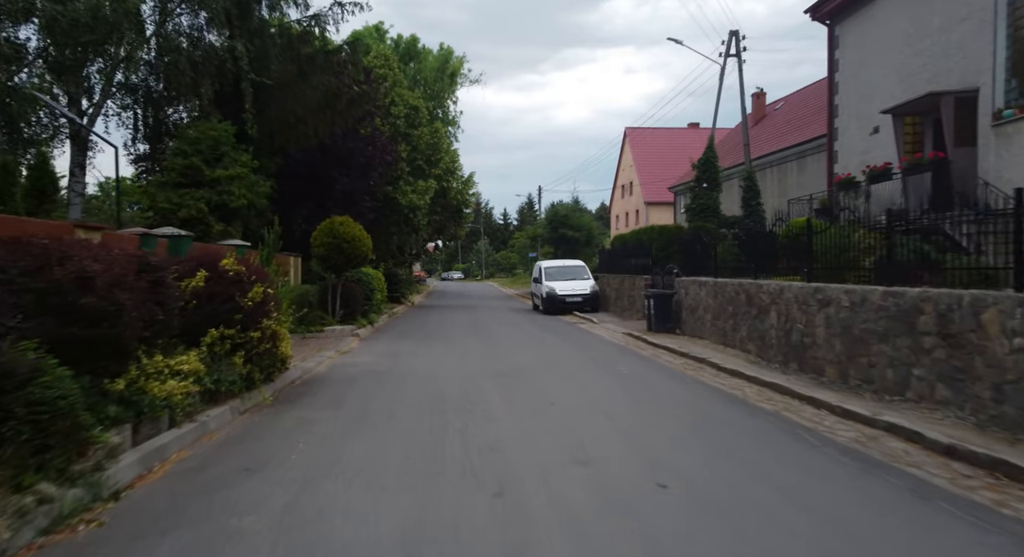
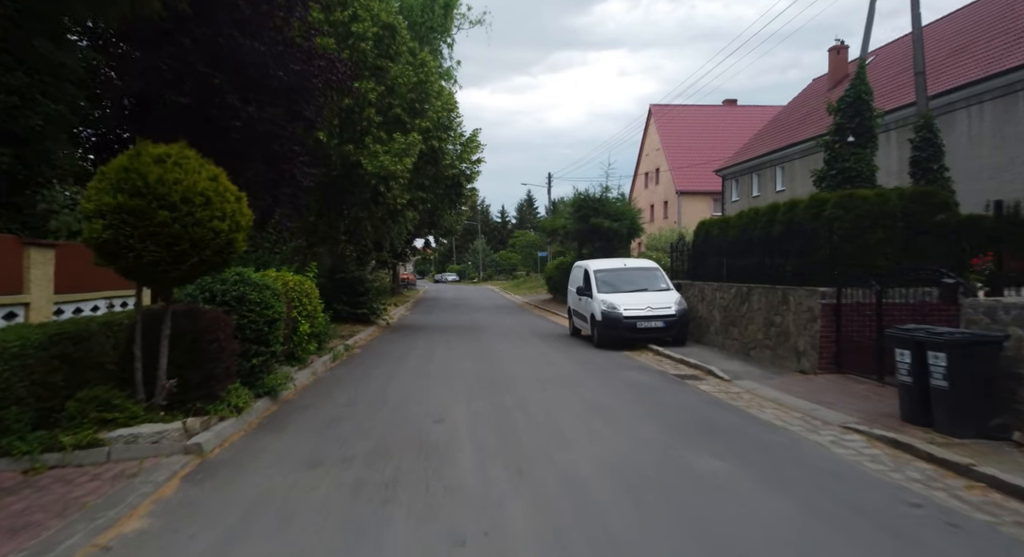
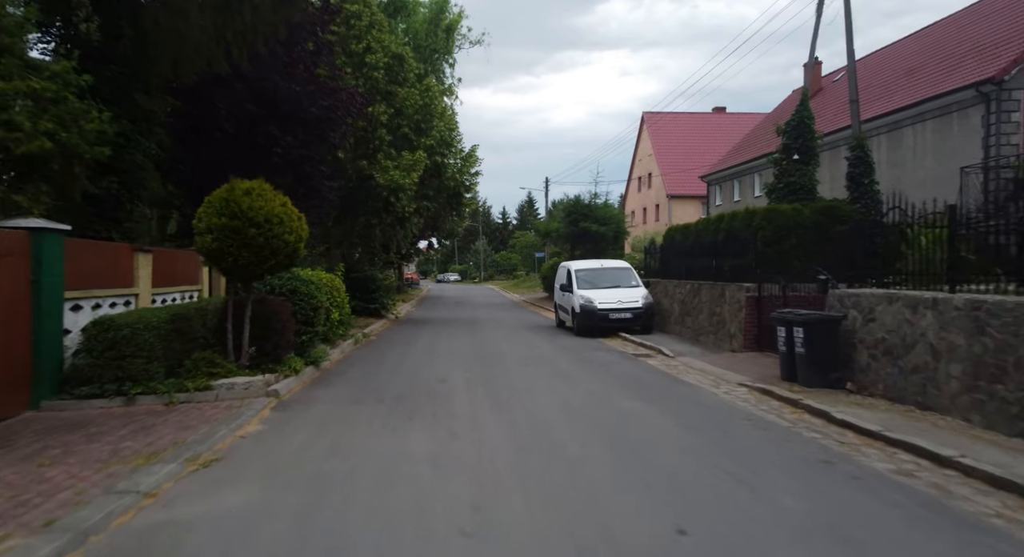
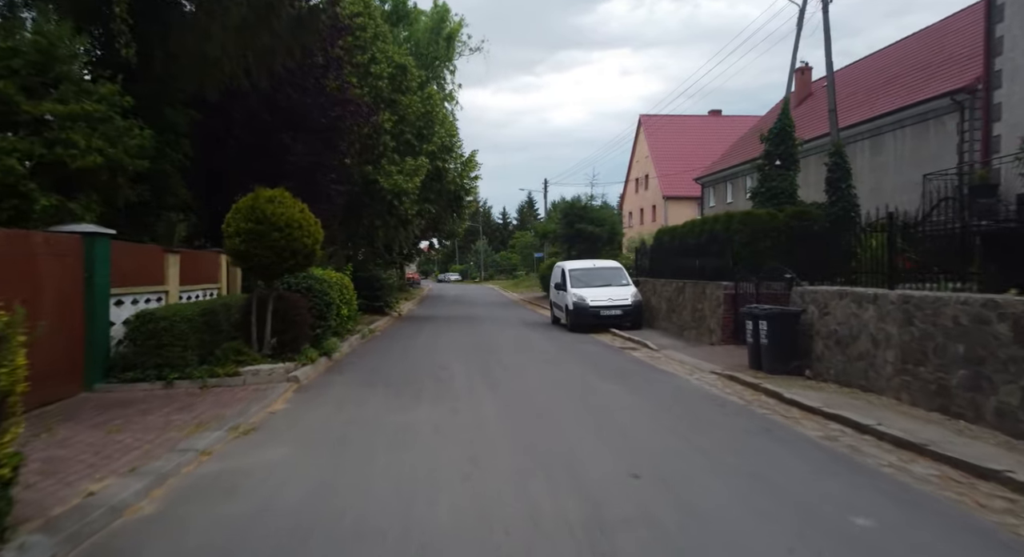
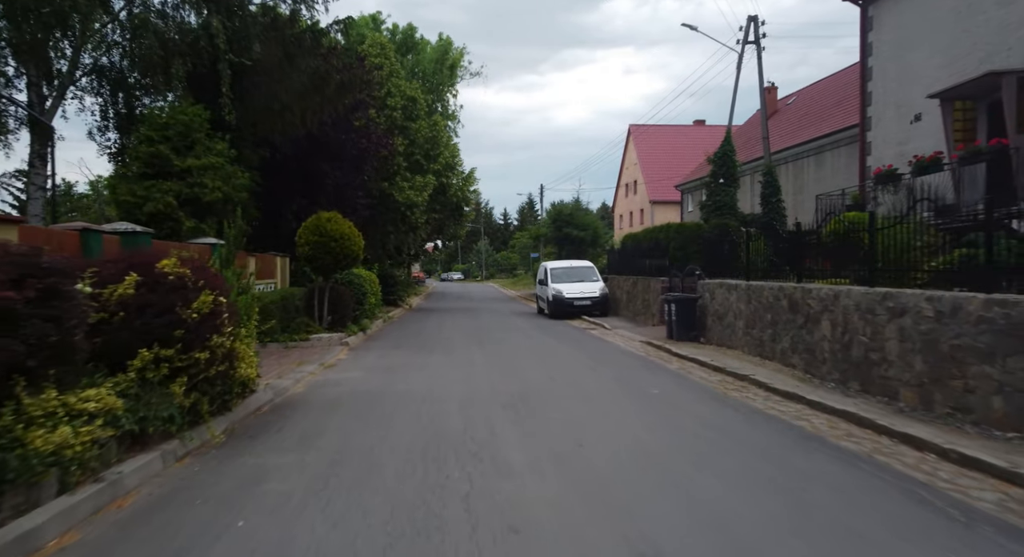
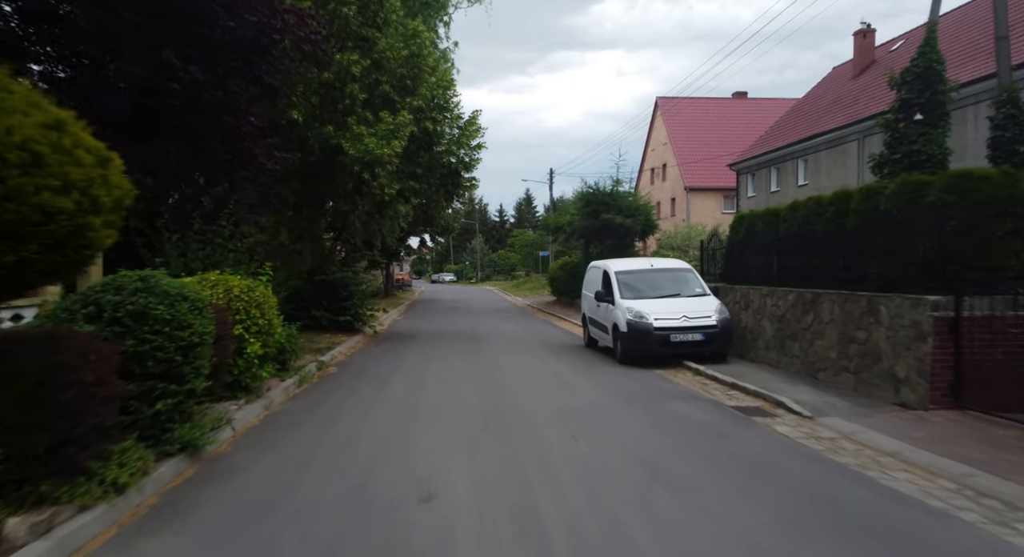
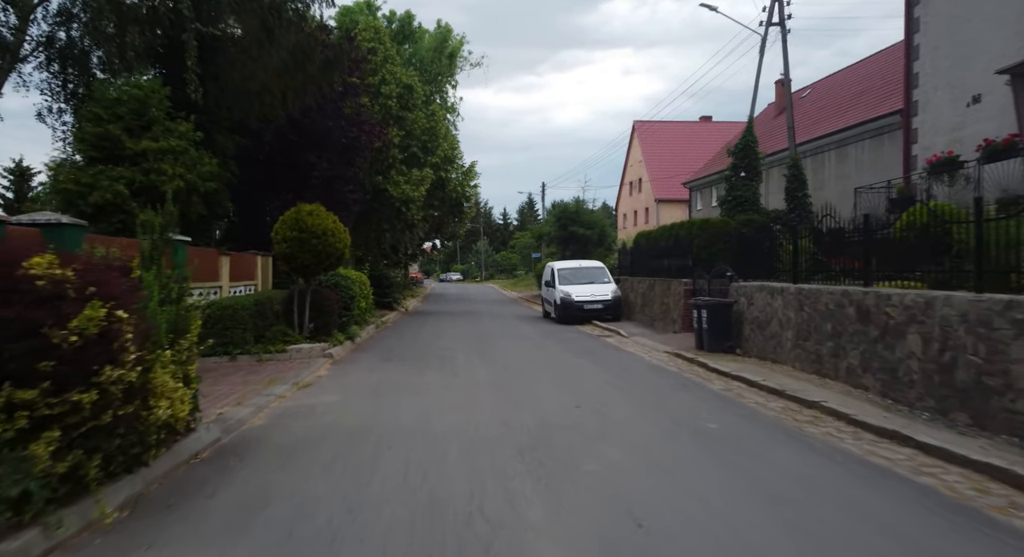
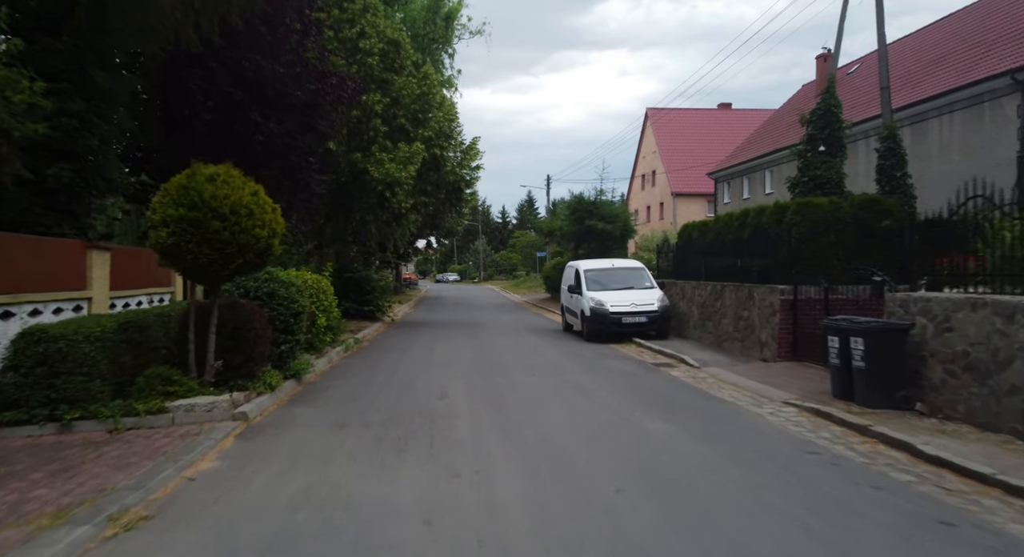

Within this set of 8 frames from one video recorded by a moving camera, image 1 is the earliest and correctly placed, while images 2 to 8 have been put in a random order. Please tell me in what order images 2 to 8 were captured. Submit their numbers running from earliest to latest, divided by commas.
5, 7, 4, 3, 8, 2, 6
